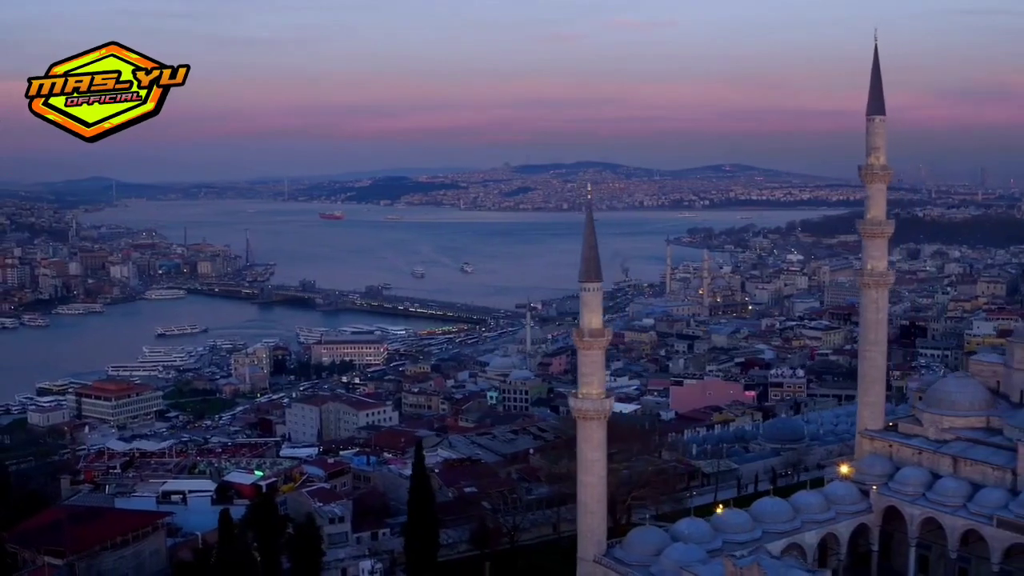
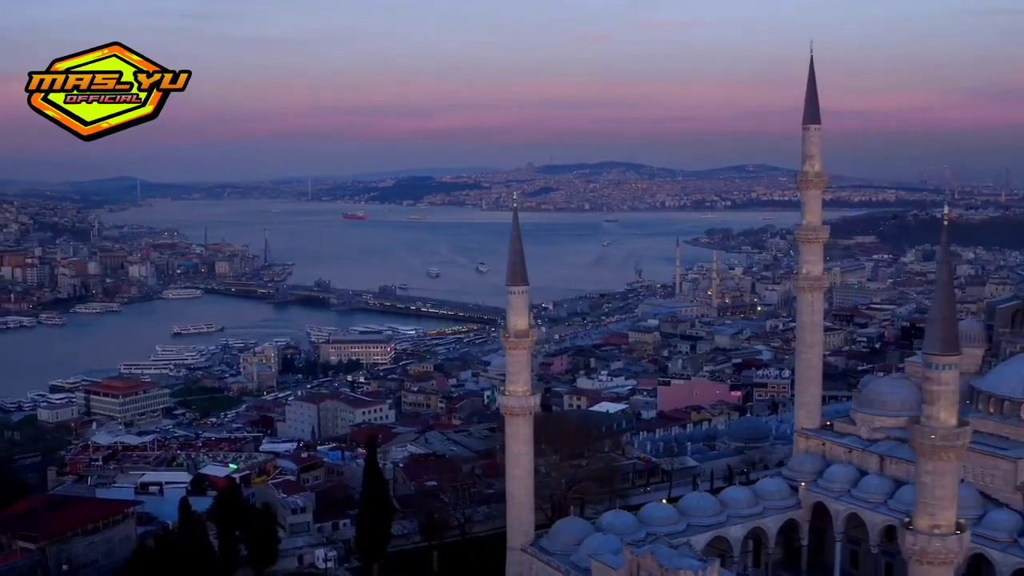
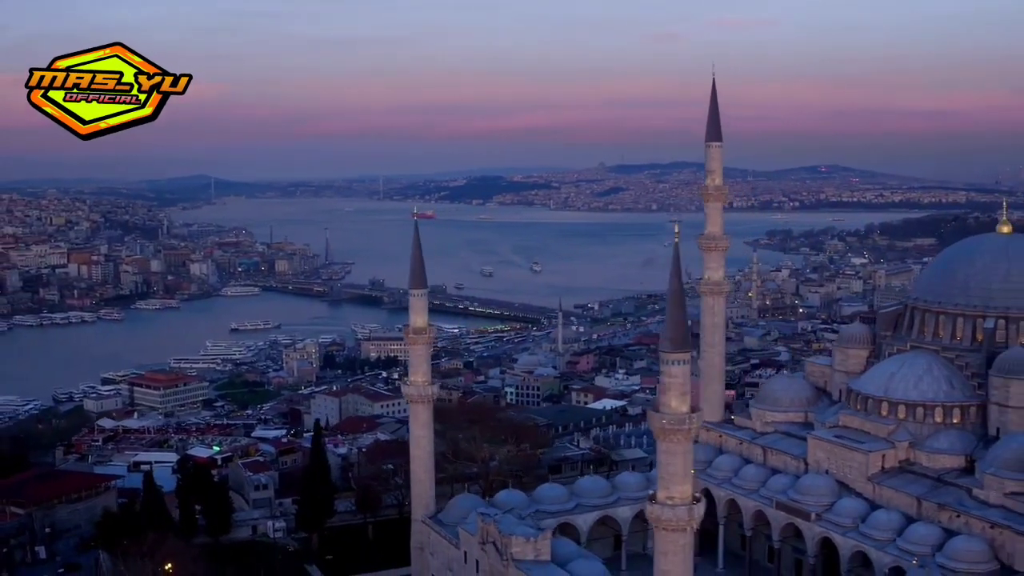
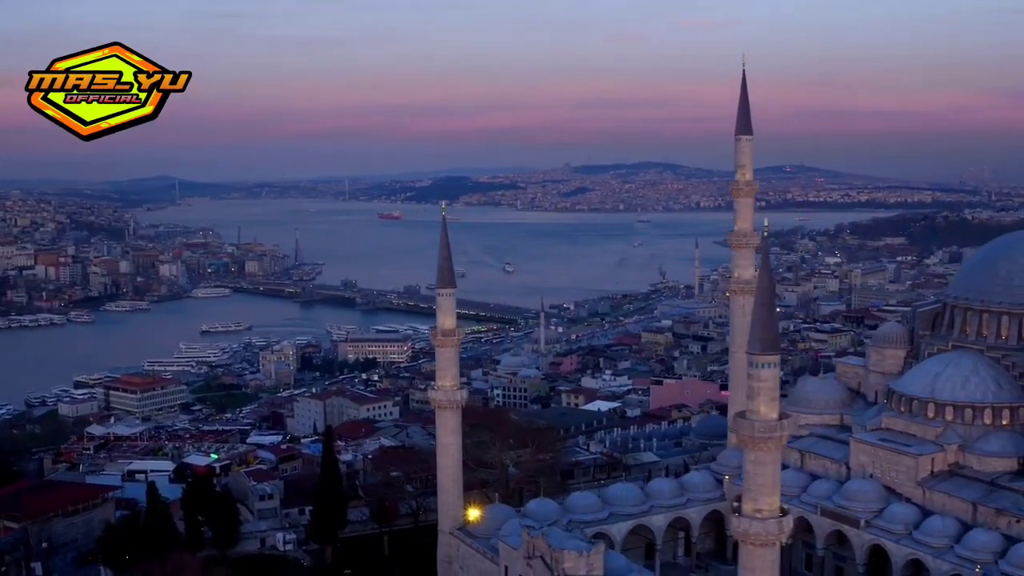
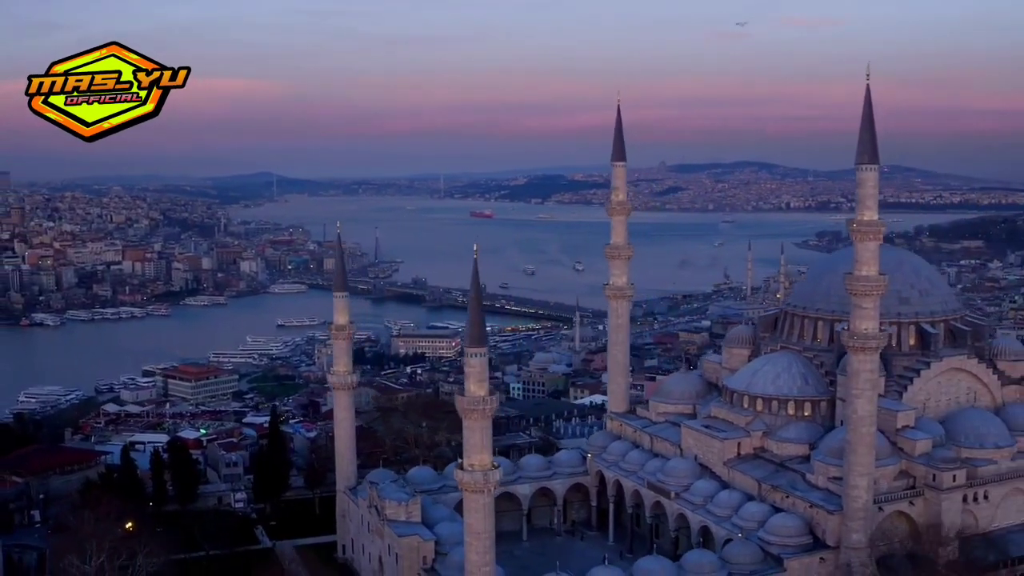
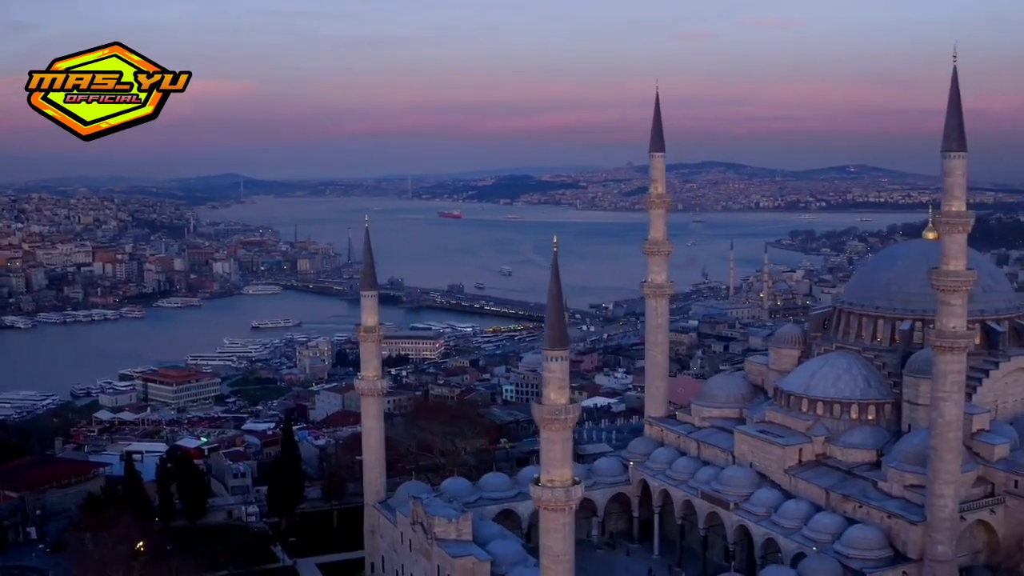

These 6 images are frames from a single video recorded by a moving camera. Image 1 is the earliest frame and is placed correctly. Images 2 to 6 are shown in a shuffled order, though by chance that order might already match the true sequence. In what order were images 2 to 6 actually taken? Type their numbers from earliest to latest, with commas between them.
2, 4, 3, 6, 5
